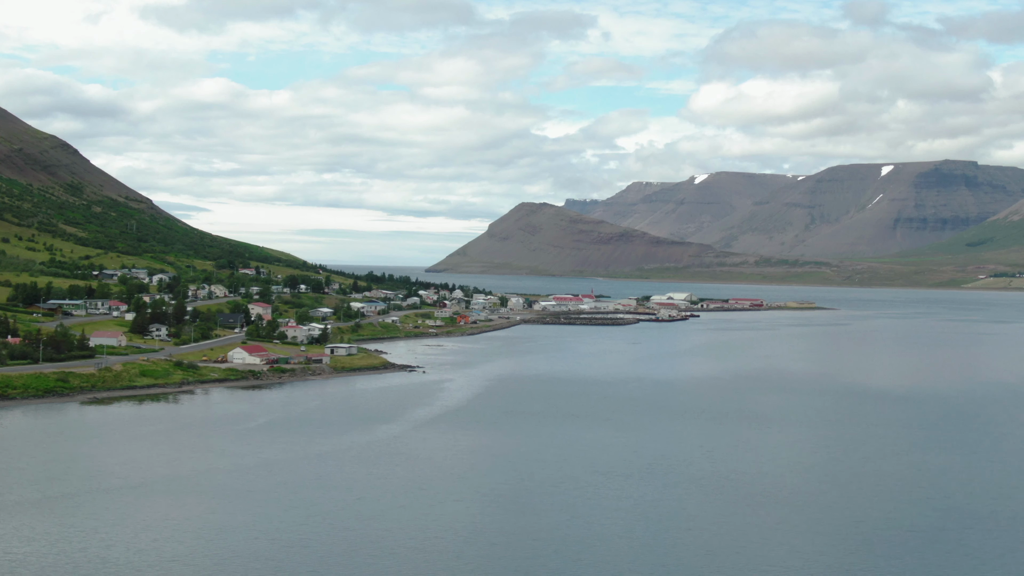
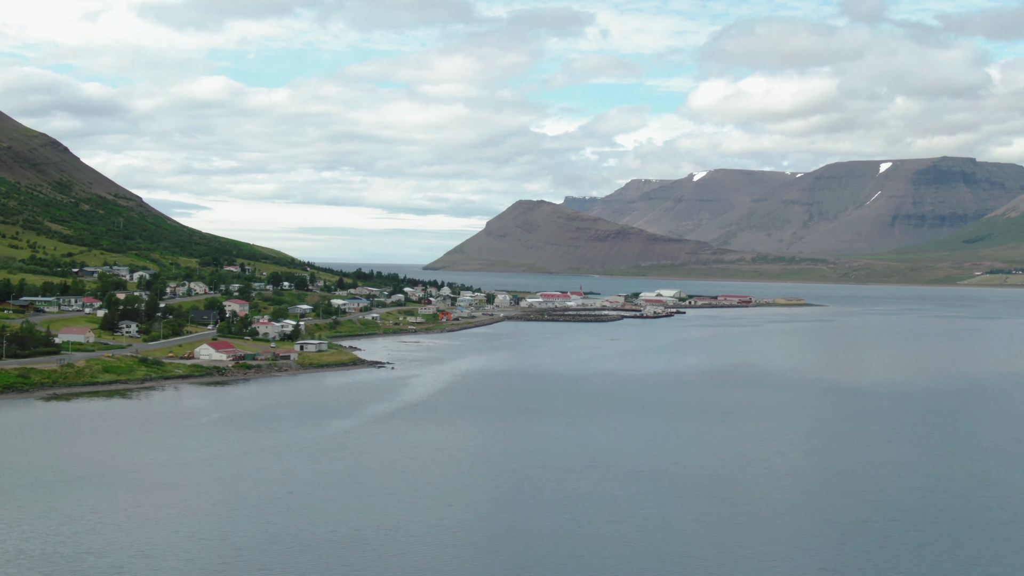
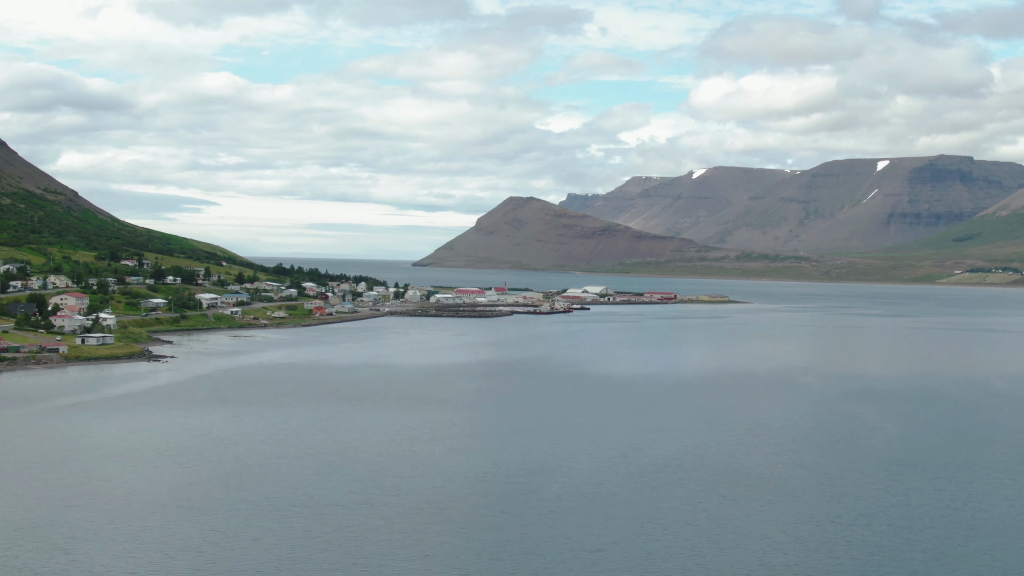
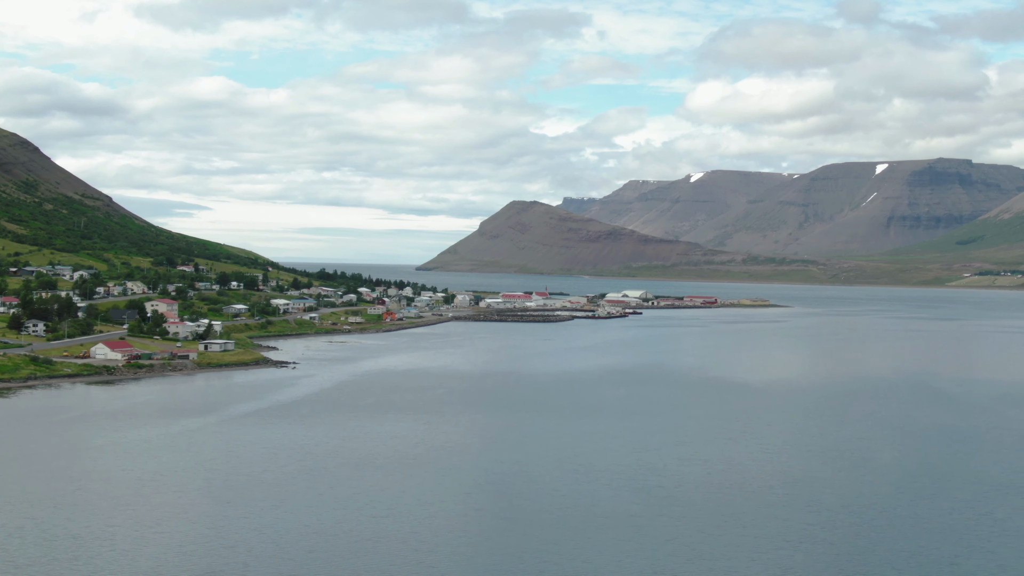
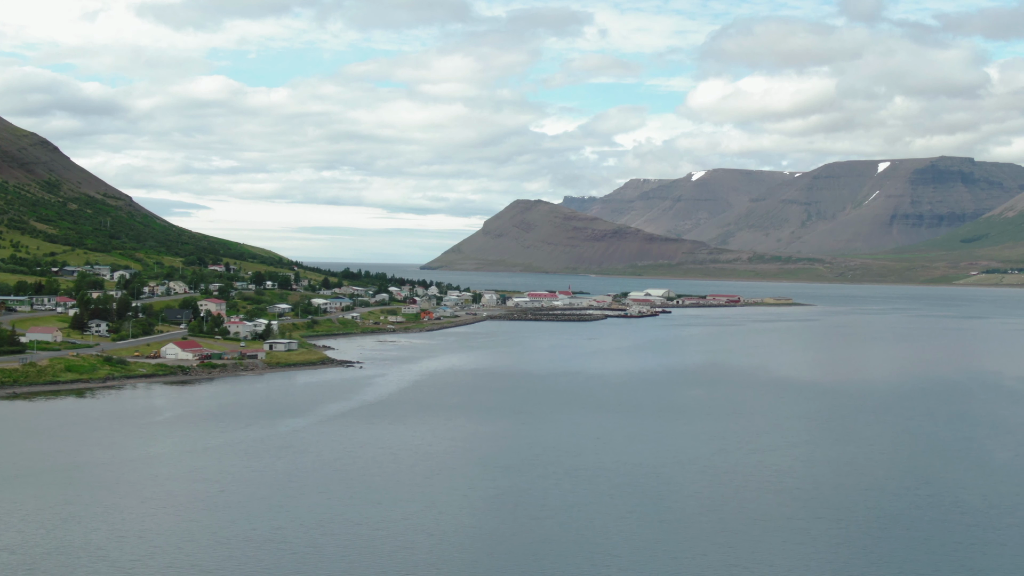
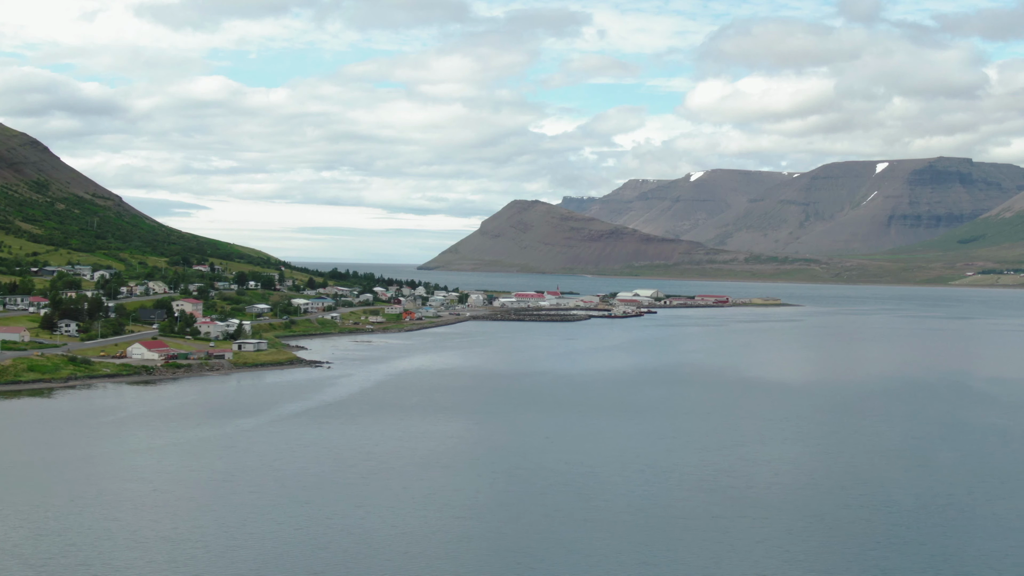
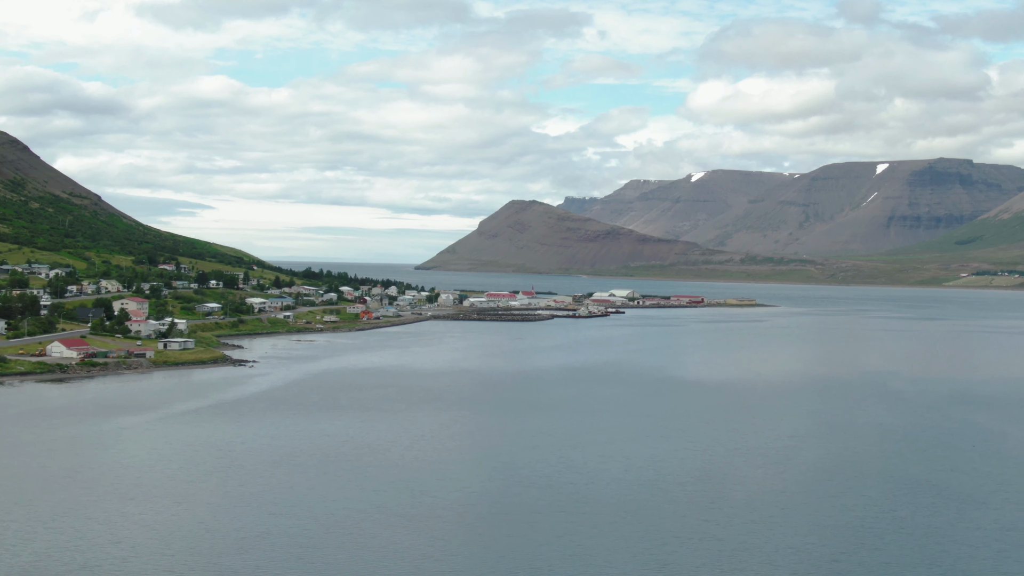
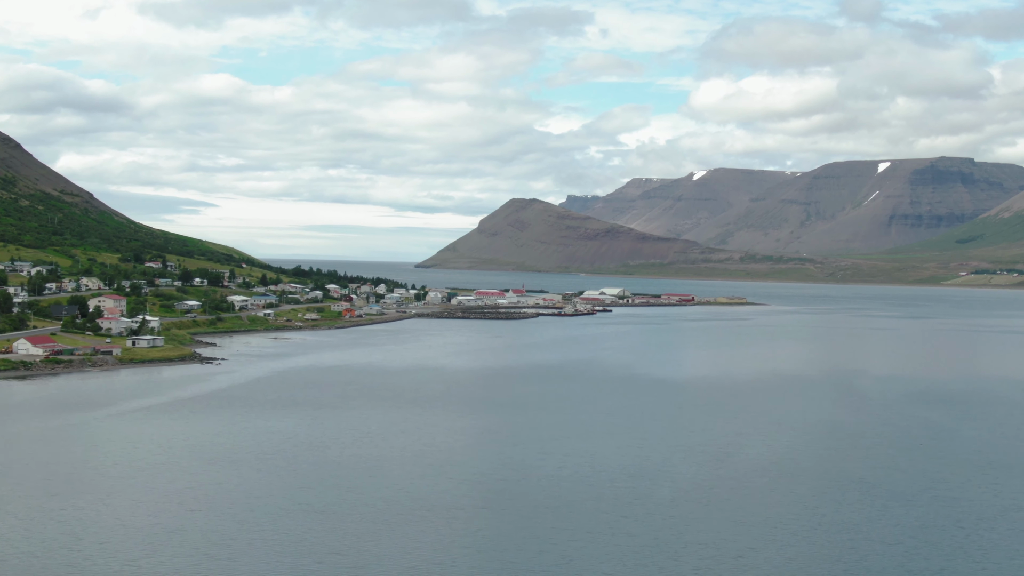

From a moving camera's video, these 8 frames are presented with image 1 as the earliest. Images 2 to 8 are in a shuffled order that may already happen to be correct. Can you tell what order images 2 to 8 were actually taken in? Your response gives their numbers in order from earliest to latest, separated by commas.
2, 5, 6, 4, 7, 8, 3
